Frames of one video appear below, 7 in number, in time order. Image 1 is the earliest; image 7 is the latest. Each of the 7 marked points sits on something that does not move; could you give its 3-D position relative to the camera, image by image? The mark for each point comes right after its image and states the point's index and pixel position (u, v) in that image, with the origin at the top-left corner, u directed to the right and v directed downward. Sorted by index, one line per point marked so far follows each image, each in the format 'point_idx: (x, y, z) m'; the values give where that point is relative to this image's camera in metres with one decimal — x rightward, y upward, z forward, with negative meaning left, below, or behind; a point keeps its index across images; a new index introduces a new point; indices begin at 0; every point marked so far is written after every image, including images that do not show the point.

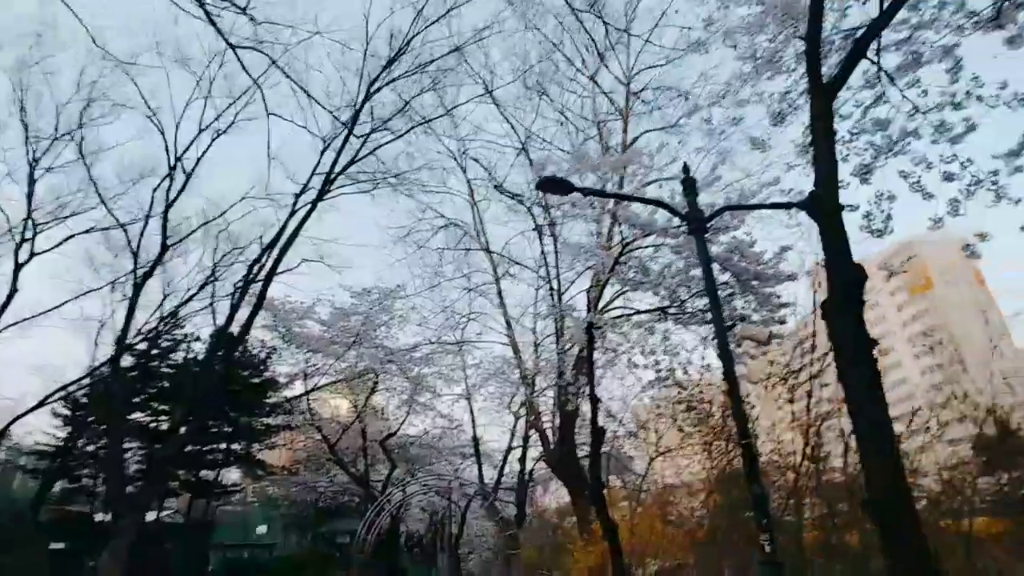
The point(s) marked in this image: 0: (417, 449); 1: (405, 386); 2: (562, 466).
0: (-3.2, -5.3, +20.0) m
1: (-2.8, -2.6, +16.0) m
2: (+0.8, -3.1, +10.7) m
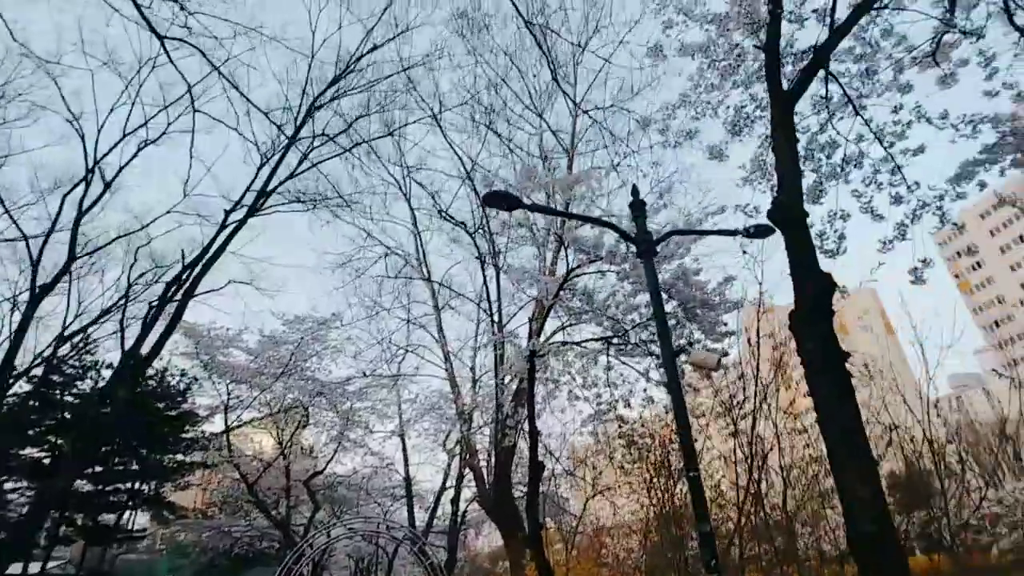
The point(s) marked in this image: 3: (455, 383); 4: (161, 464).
0: (-5.3, -6.3, +19.0) m
1: (-4.4, -3.3, +15.2) m
2: (-0.3, -3.7, +10.3) m
3: (-1.2, -2.0, +12.7) m
4: (-9.1, -4.6, +15.7) m
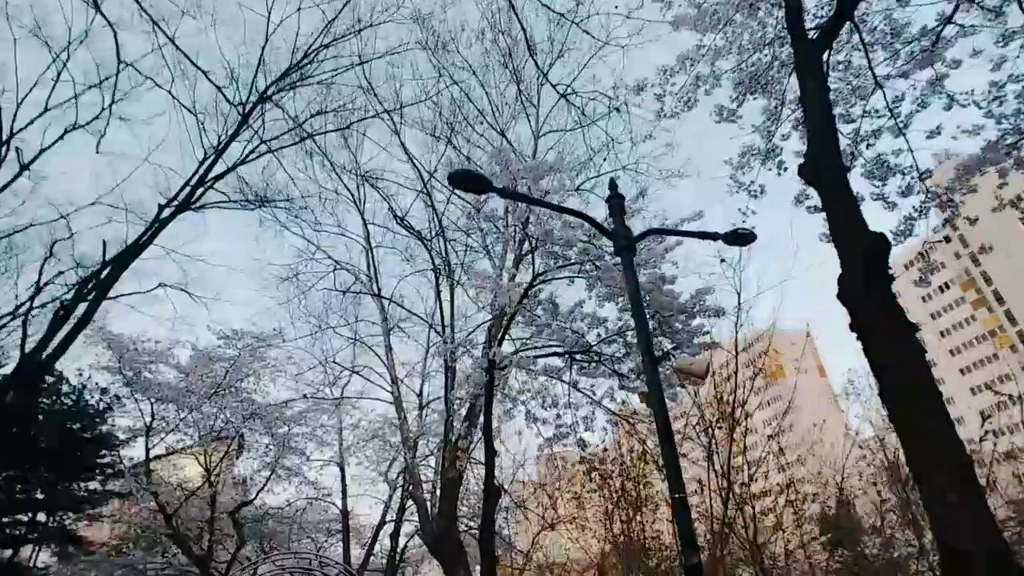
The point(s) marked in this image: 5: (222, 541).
0: (-6.9, -6.9, +17.7) m
1: (-5.7, -3.7, +14.1) m
2: (-1.2, -4.0, +9.6) m
3: (-2.2, -2.4, +12.0) m
4: (-10.4, -4.7, +14.2) m
5: (-8.7, -7.6, +18.1) m
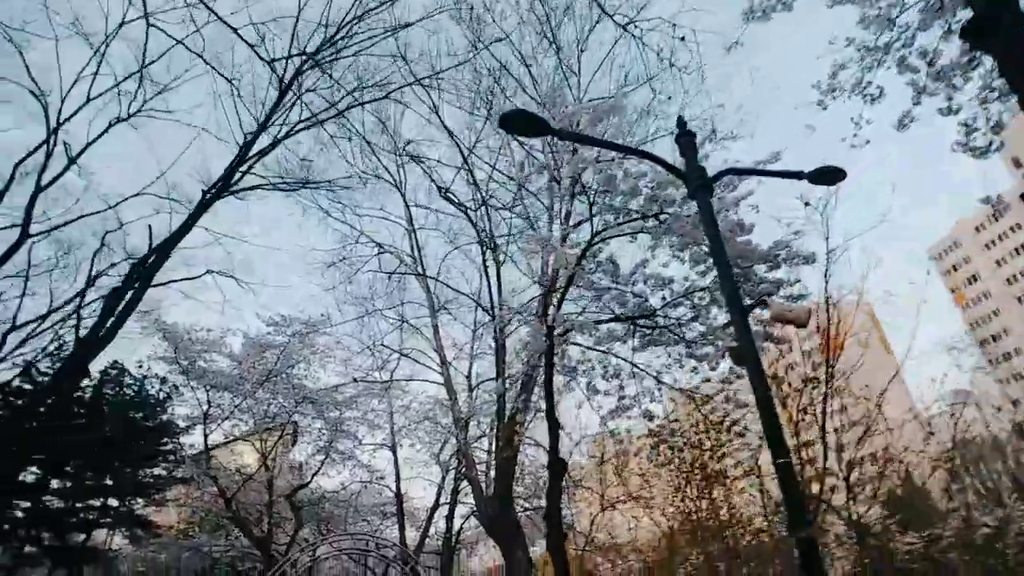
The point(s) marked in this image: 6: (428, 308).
0: (-5.4, -6.5, +17.9) m
1: (-4.5, -3.4, +14.2) m
2: (-0.3, -3.6, +9.4) m
3: (-1.2, -2.0, +11.8) m
4: (-9.1, -4.6, +14.6) m
5: (-7.1, -7.2, +18.5) m
6: (-1.8, -0.4, +13.1) m
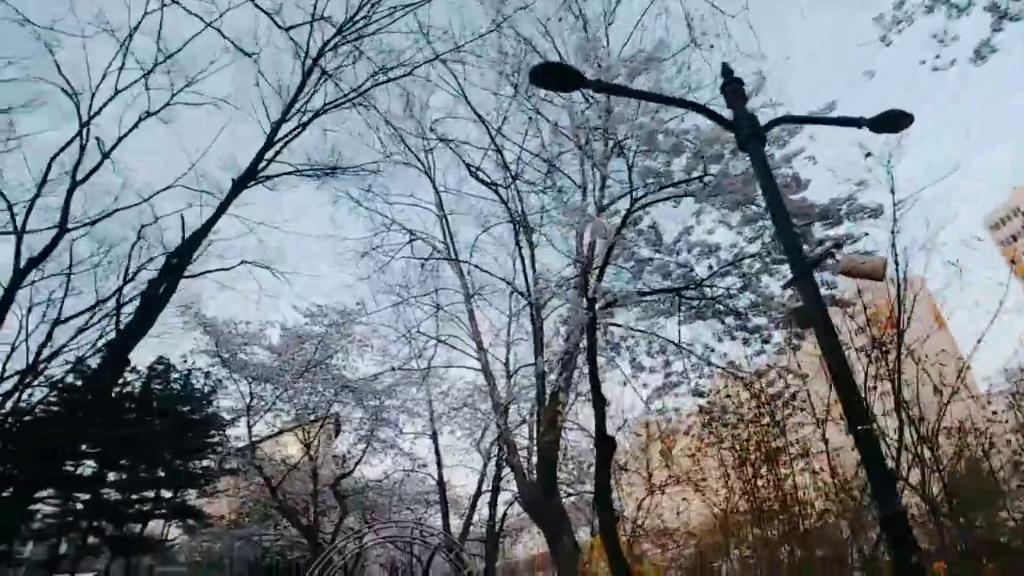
0: (-4.1, -6.2, +18.1) m
1: (-3.5, -3.1, +14.3) m
2: (+0.4, -3.3, +9.2) m
3: (-0.4, -1.7, +11.7) m
4: (-8.1, -4.5, +15.0) m
5: (-5.8, -7.0, +18.8) m
6: (-1.0, -0.1, +13.0) m
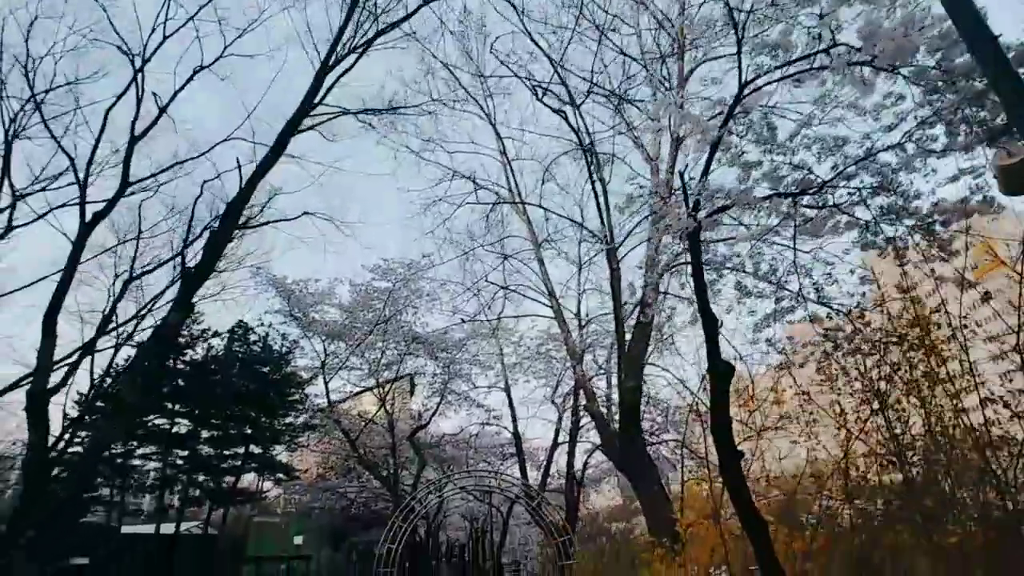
0: (-1.8, -4.9, +18.2) m
1: (-1.8, -2.0, +14.2) m
2: (+1.6, -2.4, +8.8) m
3: (+0.9, -0.6, +11.2) m
4: (-6.2, -3.5, +15.4) m
5: (-3.4, -5.7, +19.2) m
6: (+0.4, +1.0, +12.4) m
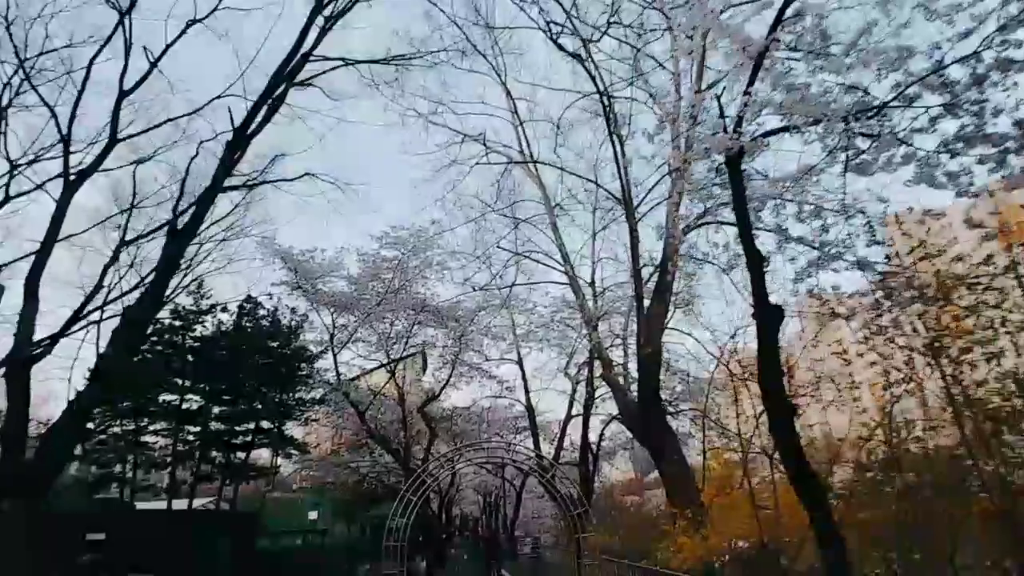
0: (-1.4, -4.0, +18.0) m
1: (-1.5, -1.3, +13.9) m
2: (+1.8, -1.9, +8.4) m
3: (+1.2, 0.0, +10.8) m
4: (-5.9, -2.8, +15.2) m
5: (-3.0, -4.8, +19.0) m
6: (+0.6, +1.6, +11.9) m
